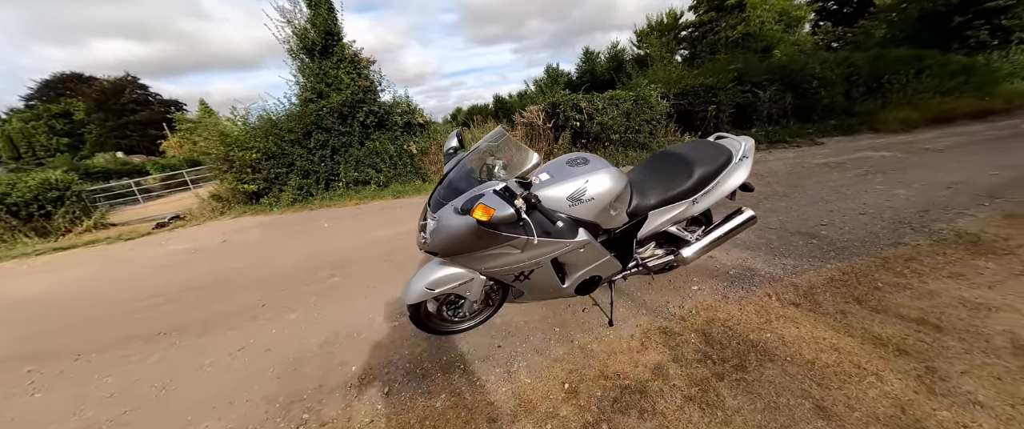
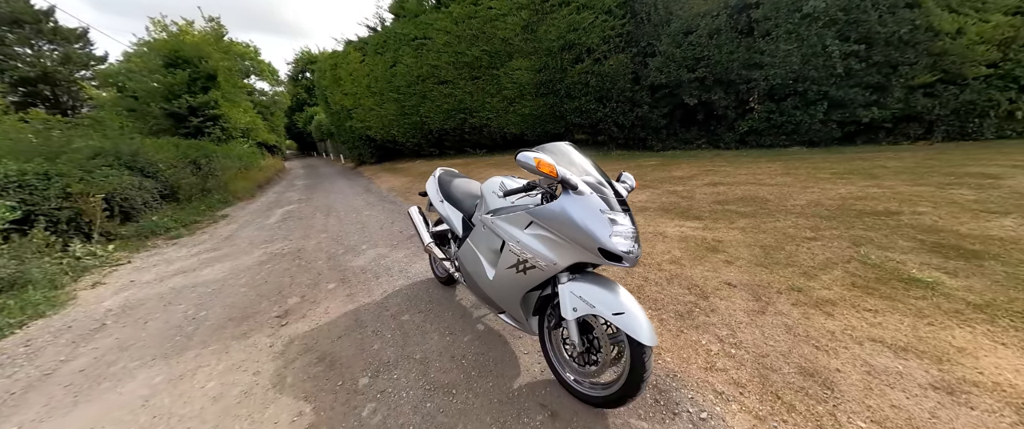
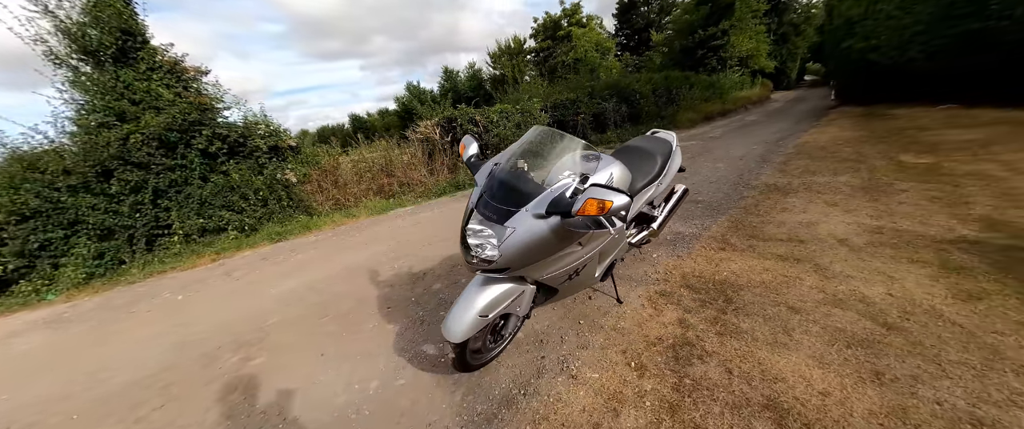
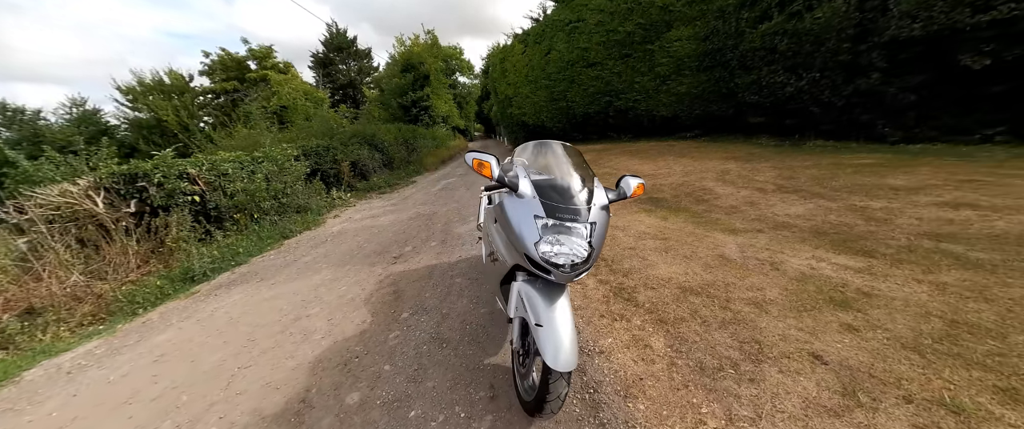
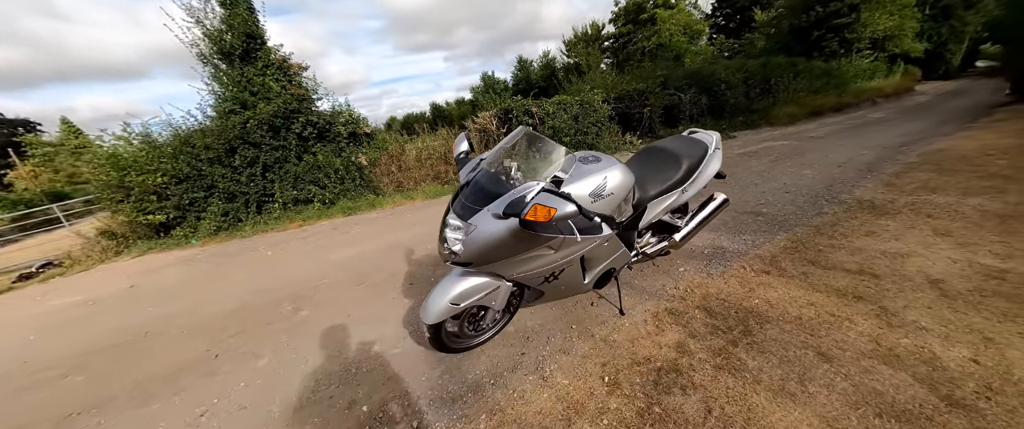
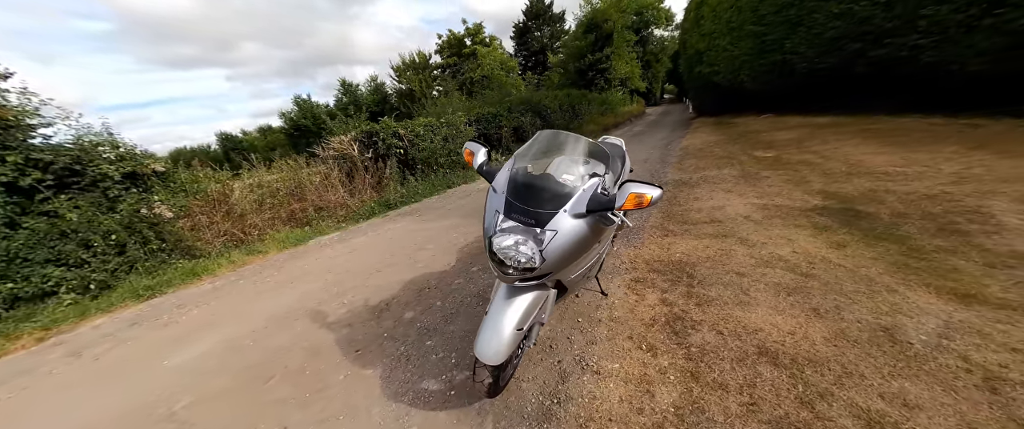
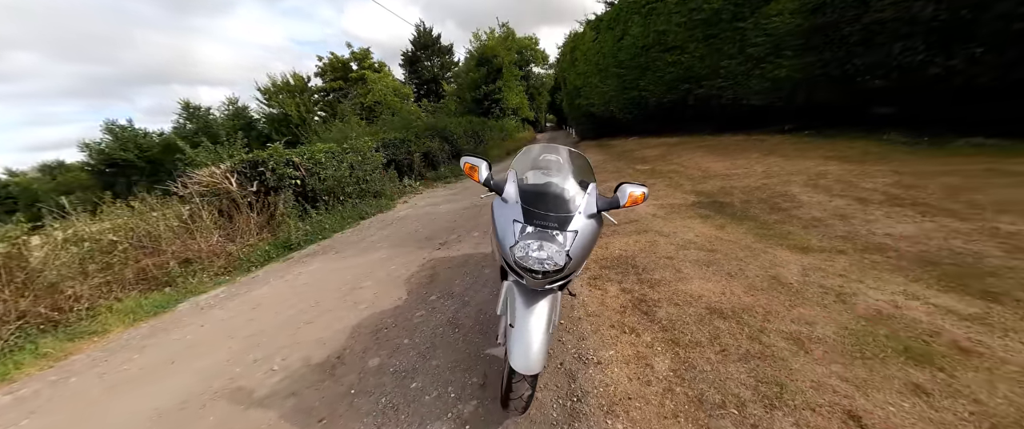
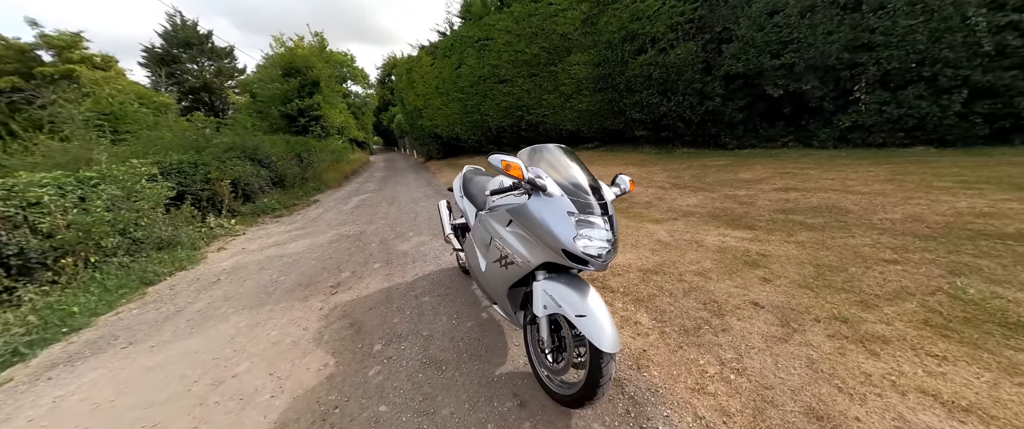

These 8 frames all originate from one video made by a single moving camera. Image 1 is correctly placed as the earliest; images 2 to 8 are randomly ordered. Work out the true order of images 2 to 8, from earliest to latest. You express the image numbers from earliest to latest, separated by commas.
5, 3, 6, 7, 4, 8, 2
